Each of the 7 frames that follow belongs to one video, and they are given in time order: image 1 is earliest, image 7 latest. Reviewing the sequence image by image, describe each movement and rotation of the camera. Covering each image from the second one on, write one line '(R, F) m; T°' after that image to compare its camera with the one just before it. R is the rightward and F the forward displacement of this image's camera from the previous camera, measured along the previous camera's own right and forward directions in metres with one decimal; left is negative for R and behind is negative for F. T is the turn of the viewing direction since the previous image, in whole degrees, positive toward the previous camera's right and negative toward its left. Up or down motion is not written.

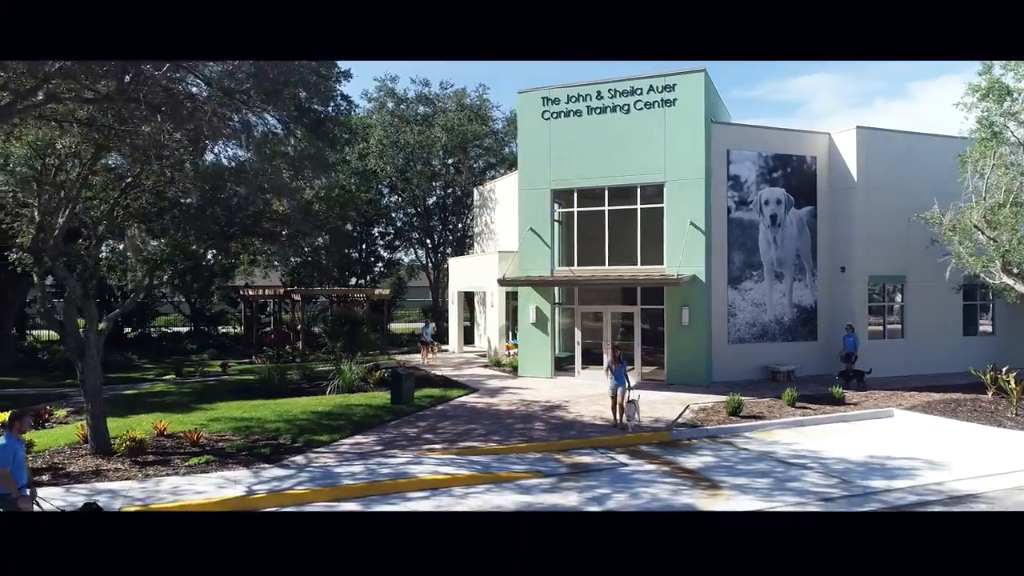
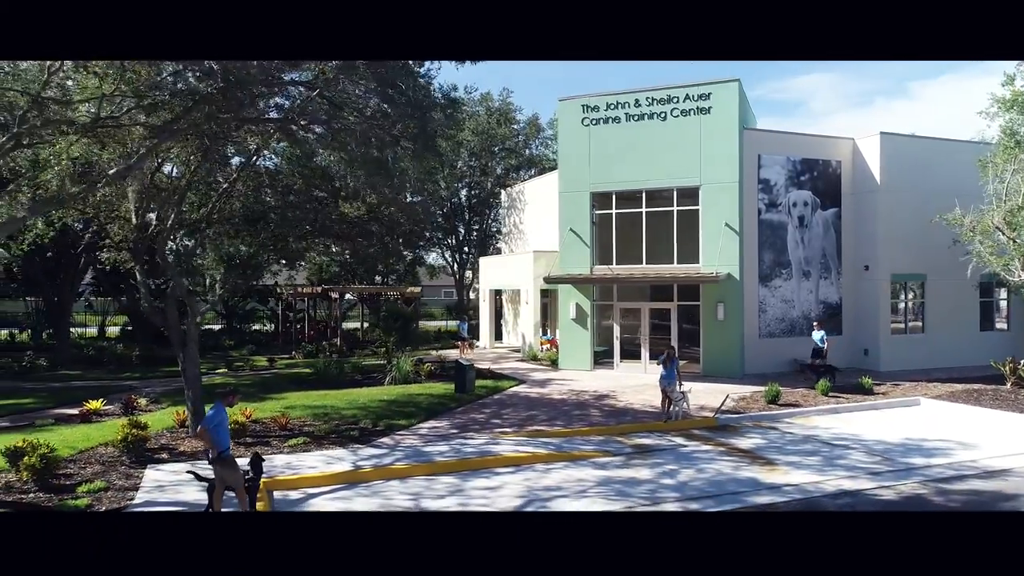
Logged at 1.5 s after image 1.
(-0.9, -1.2) m; 0°
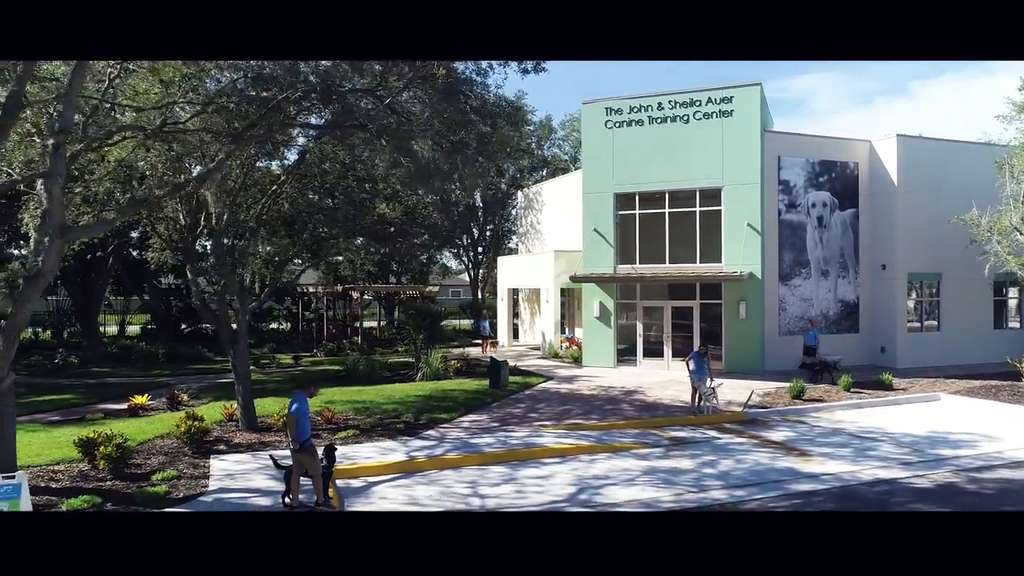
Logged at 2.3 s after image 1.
(-0.6, -0.5) m; 0°
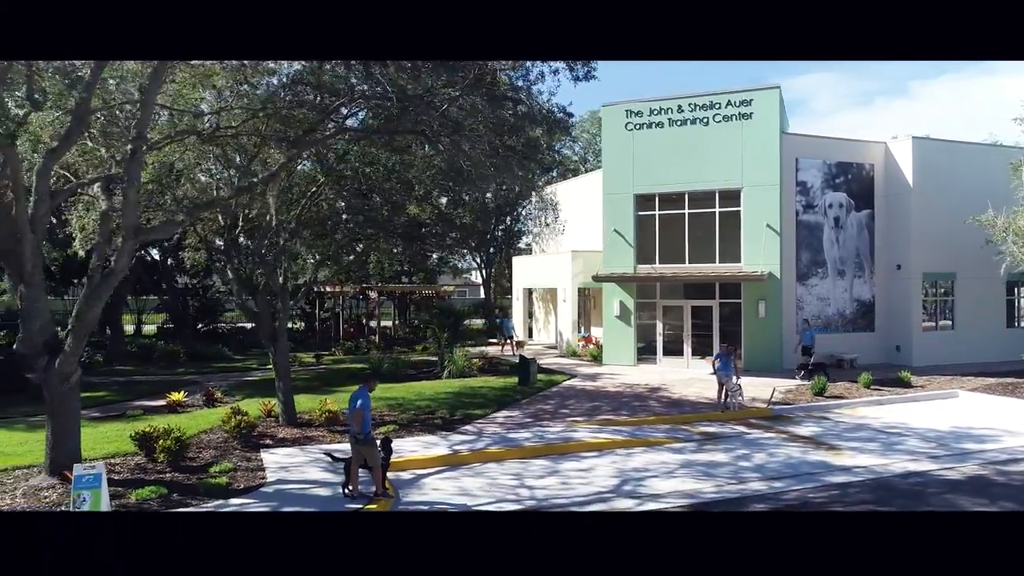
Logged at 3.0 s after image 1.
(-0.5, -0.4) m; 0°
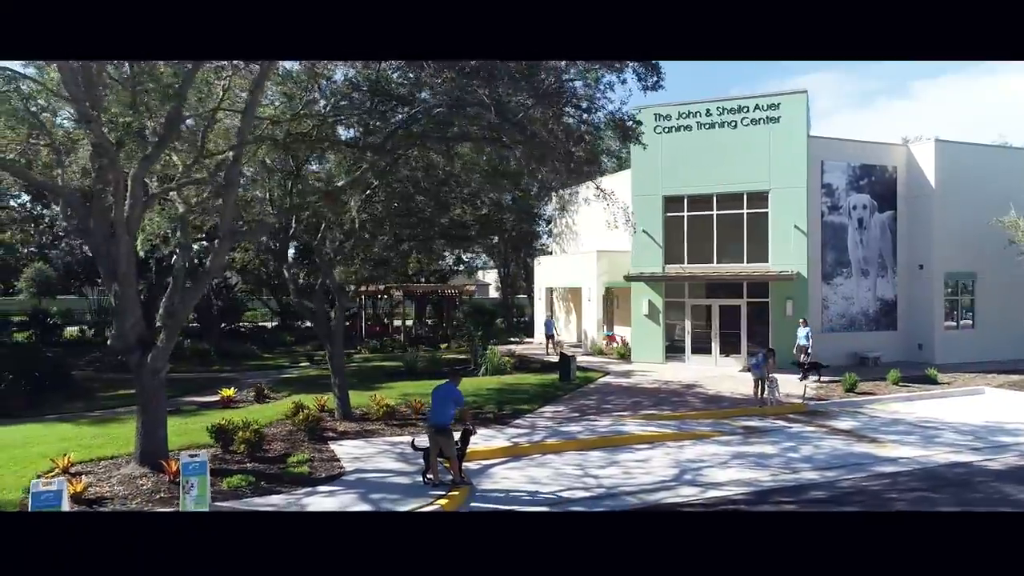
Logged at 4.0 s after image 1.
(-0.7, -0.6) m; 0°
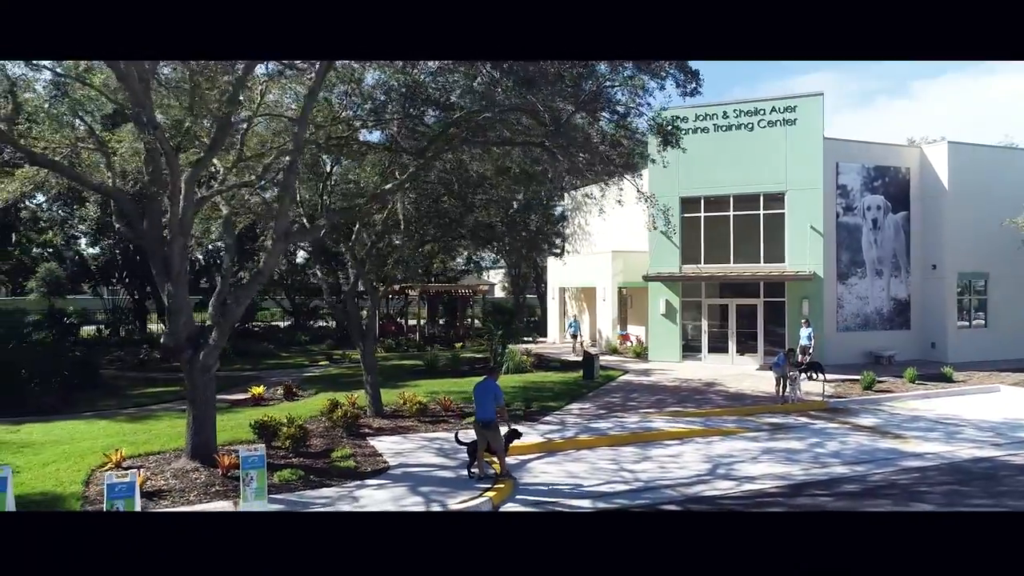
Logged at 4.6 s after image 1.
(-0.4, -0.3) m; 0°
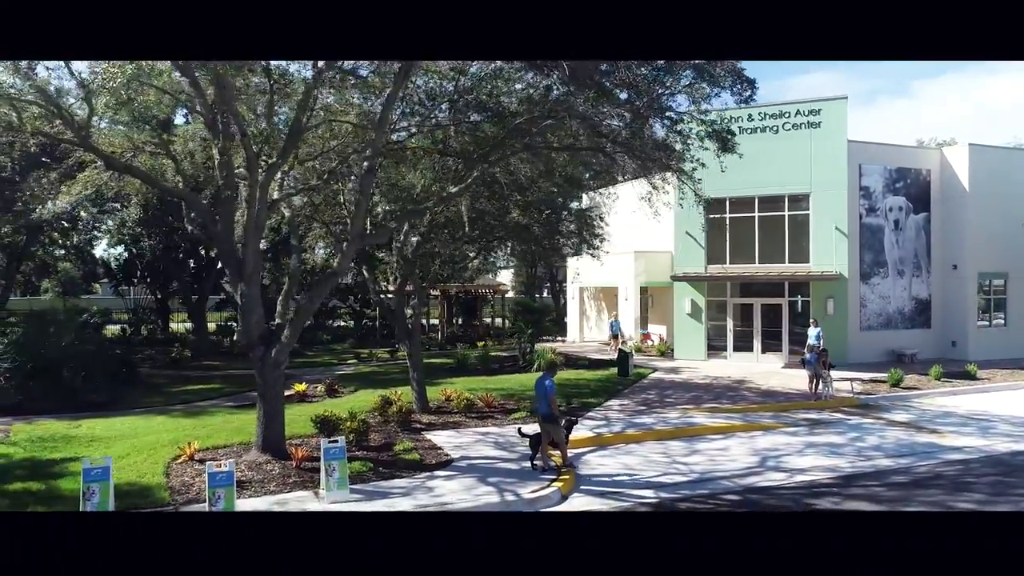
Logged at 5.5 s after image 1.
(-0.7, -0.5) m; 0°
